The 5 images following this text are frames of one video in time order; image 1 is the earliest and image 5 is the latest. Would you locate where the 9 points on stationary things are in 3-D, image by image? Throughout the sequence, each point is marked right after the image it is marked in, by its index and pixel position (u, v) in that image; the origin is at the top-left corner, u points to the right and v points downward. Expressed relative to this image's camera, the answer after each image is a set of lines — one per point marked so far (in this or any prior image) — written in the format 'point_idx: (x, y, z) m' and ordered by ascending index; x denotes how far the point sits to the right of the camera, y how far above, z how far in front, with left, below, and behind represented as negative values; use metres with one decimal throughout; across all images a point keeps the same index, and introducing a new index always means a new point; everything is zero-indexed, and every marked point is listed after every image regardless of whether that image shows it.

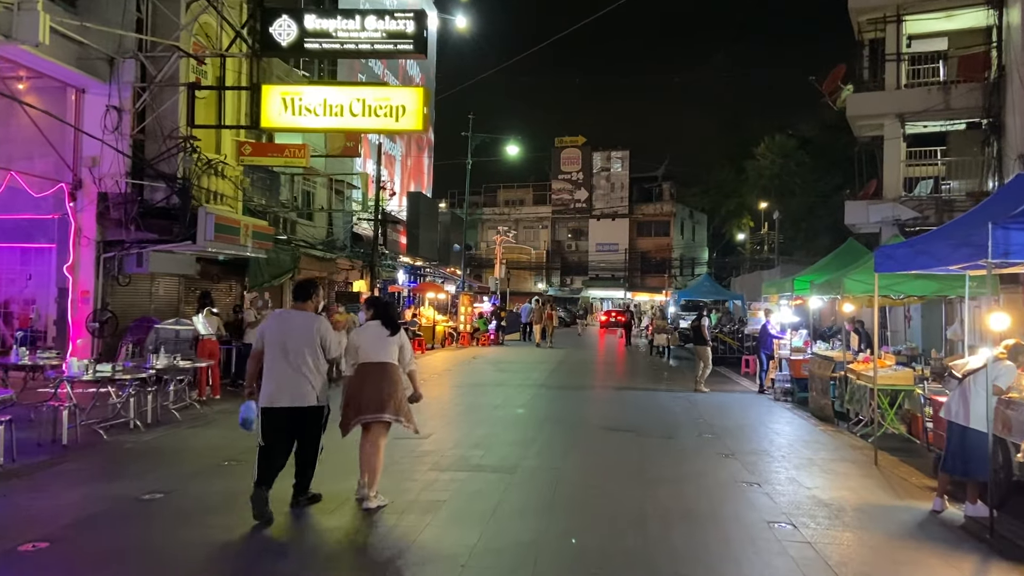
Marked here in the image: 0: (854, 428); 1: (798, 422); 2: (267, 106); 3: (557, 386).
0: (+4.0, -1.6, +9.3) m
1: (+3.5, -1.7, +9.9) m
2: (-3.7, +2.8, +12.2) m
3: (+0.7, -1.6, +13.0) m
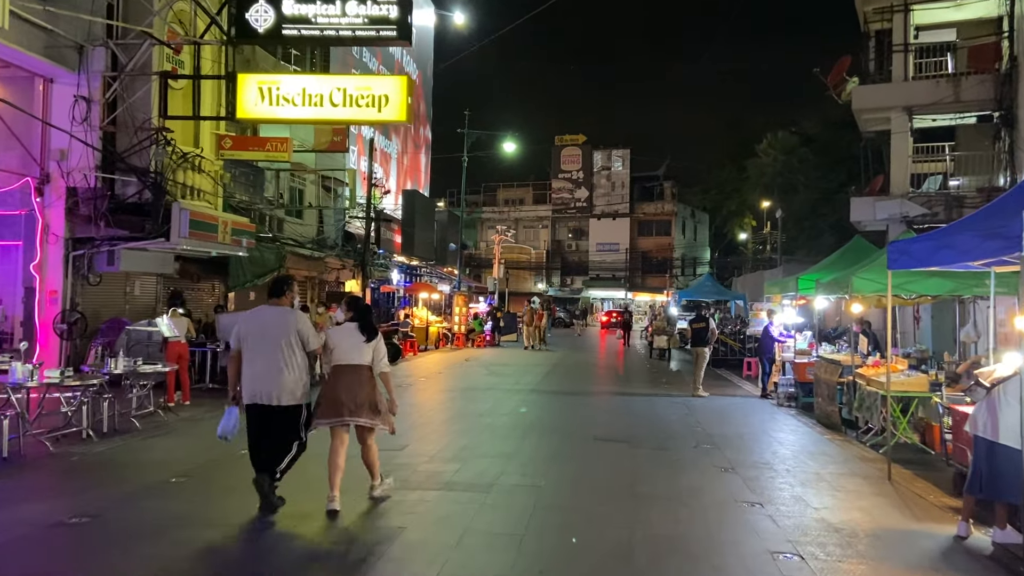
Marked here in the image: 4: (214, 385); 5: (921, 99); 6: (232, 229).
0: (+3.8, -1.6, +8.6) m
1: (+3.4, -1.7, +9.2) m
2: (-3.9, +2.8, +11.6) m
3: (+0.6, -1.6, +12.3) m
4: (-4.5, -1.5, +12.0) m
5: (+8.6, +4.0, +16.8) m
6: (-4.8, +1.0, +13.7) m
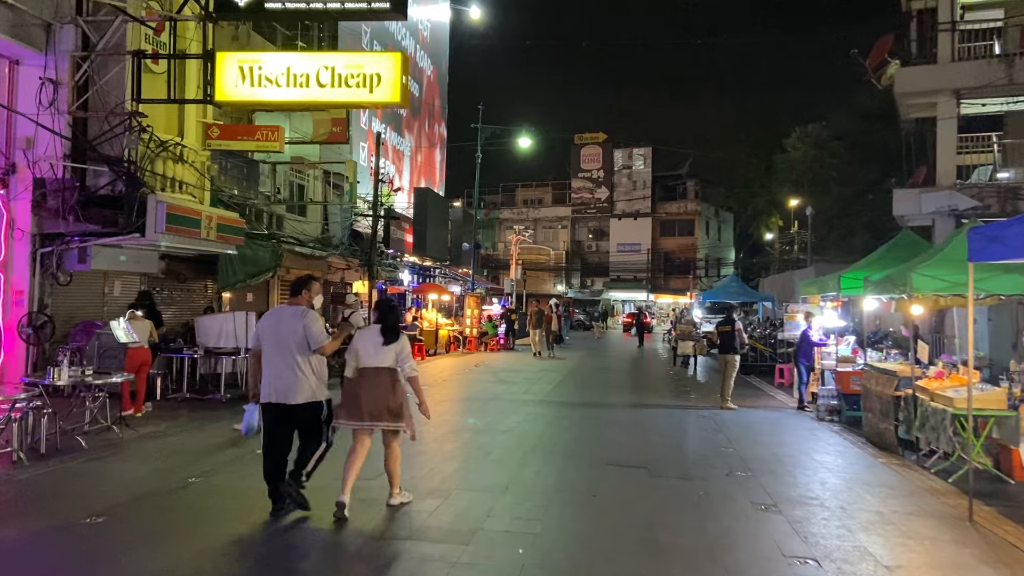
0: (+3.8, -1.6, +7.4) m
1: (+3.4, -1.6, +8.0) m
2: (-3.8, +2.8, +10.5) m
3: (+0.7, -1.6, +11.1) m
4: (-4.4, -1.5, +10.9) m
5: (+8.8, +4.0, +15.4) m
6: (-4.7, +1.0, +12.7) m
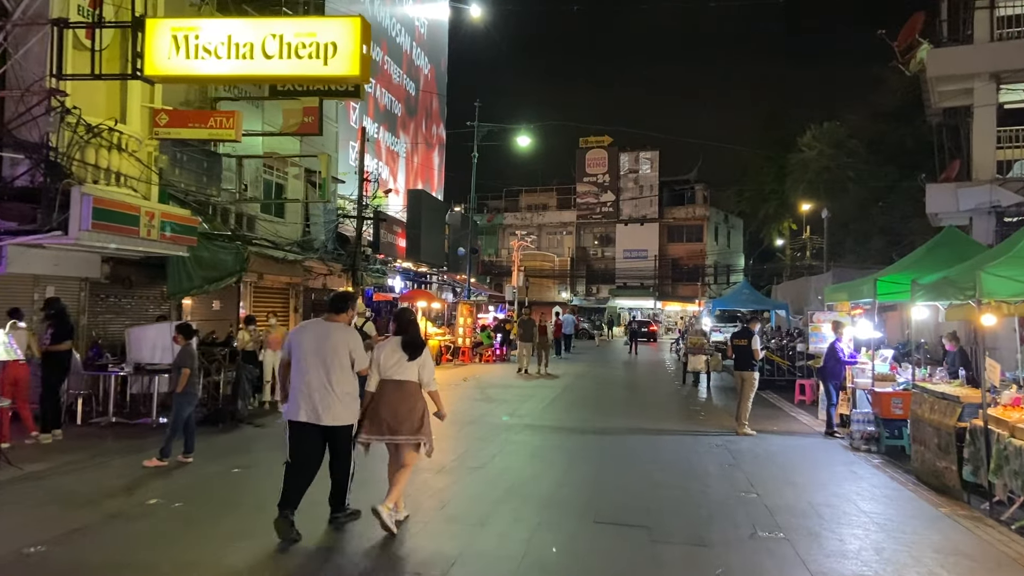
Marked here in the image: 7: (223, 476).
0: (+3.6, -1.6, +5.8) m
1: (+3.1, -1.7, +6.4) m
2: (-4.1, +2.7, +9.0) m
3: (+0.5, -1.7, +9.6) m
4: (-4.6, -1.5, +9.4) m
5: (+8.6, +3.8, +13.8) m
6: (-4.9, +0.9, +11.2) m
7: (-2.5, -1.6, +6.9) m
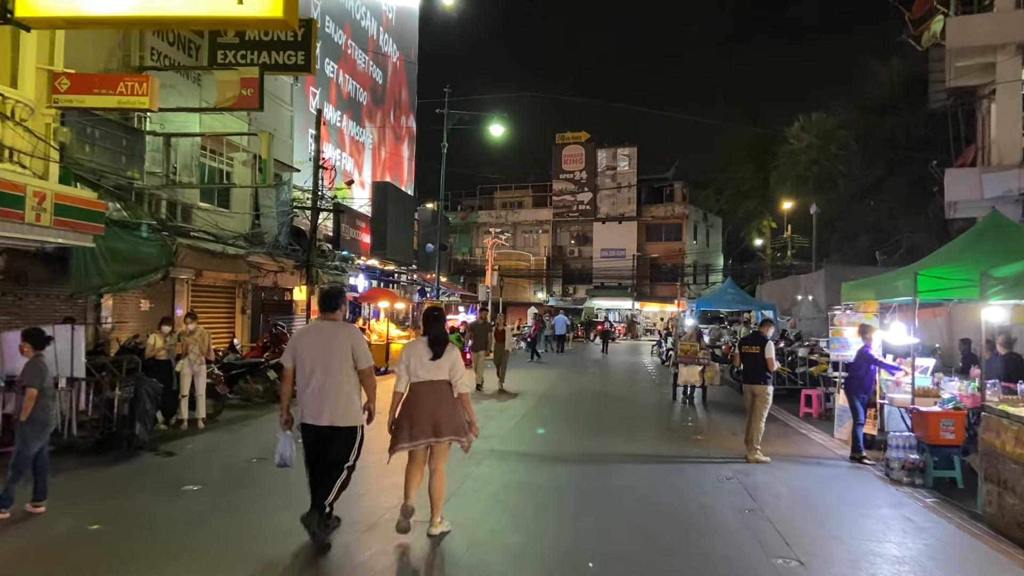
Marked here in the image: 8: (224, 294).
0: (+3.3, -1.6, +4.2) m
1: (+2.9, -1.6, +4.8) m
2: (-4.4, +2.8, +7.2) m
3: (+0.1, -1.6, +7.9) m
4: (-4.9, -1.5, +7.6) m
5: (+8.1, +3.9, +12.3) m
6: (-5.3, +1.0, +9.3) m
7: (-2.8, -1.6, +5.1) m
8: (-5.9, -0.1, +16.2) m
